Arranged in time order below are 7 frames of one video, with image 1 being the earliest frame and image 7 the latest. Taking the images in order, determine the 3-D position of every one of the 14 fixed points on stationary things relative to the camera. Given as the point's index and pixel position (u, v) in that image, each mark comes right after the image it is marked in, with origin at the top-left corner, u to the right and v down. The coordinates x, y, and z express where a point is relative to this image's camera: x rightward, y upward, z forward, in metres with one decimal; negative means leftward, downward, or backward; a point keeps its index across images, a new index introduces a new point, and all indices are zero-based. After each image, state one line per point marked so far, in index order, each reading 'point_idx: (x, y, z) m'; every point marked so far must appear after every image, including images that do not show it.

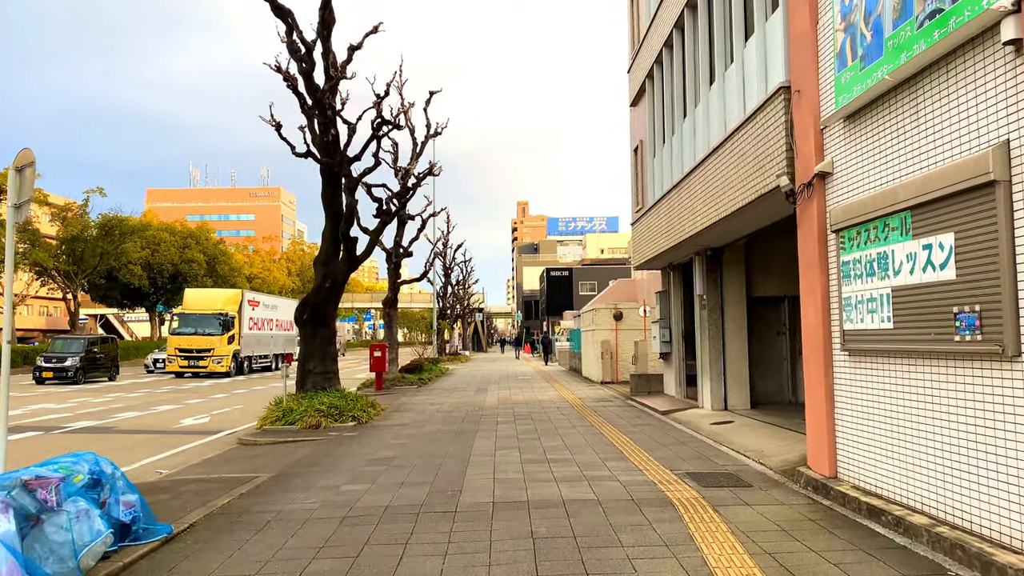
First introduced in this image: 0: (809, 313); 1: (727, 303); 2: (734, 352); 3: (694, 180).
0: (+2.8, -0.2, +7.4) m
1: (+3.7, -0.3, +13.6) m
2: (+3.8, -1.1, +13.5) m
3: (+2.7, +1.6, +11.9) m
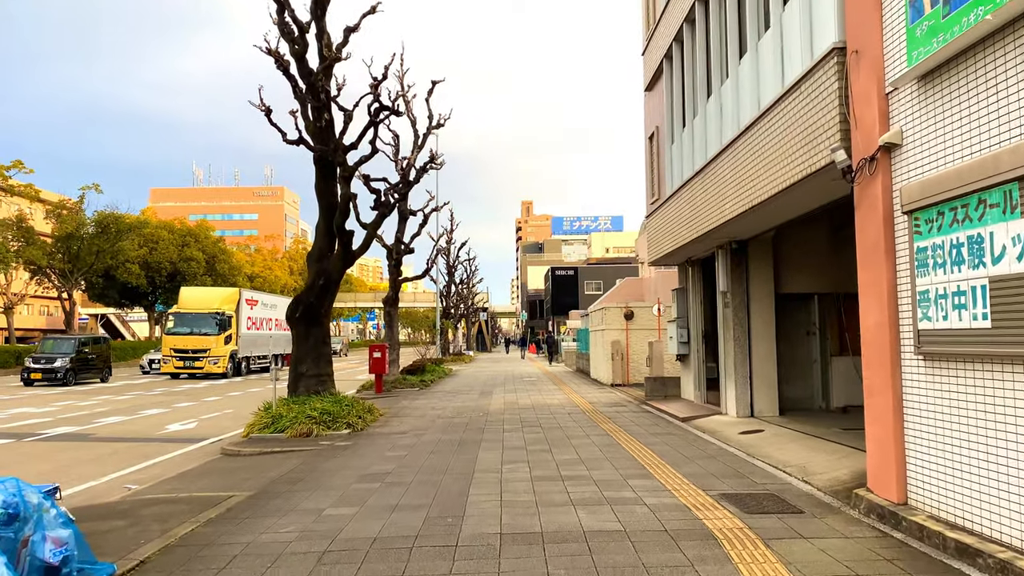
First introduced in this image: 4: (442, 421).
0: (+2.8, -0.2, +6.3) m
1: (+3.8, -0.2, +12.5) m
2: (+3.9, -1.0, +12.4) m
3: (+2.8, +1.7, +10.8) m
4: (-1.3, -2.4, +14.3) m
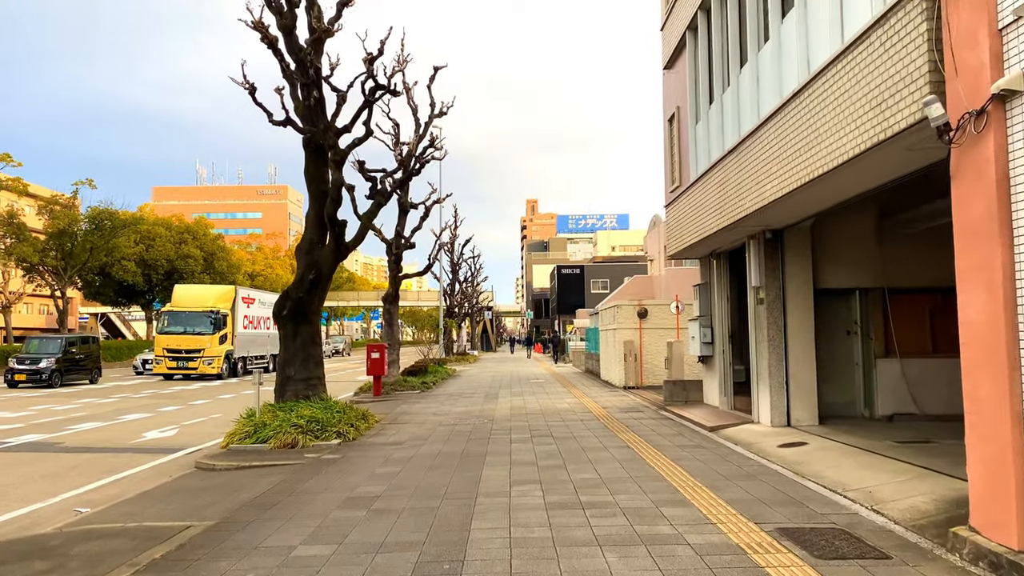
0: (+2.9, -0.1, +5.0) m
1: (+3.9, -0.1, +11.2) m
2: (+4.0, -0.9, +11.1) m
3: (+2.9, +1.8, +9.5) m
4: (-1.1, -2.3, +13.0) m
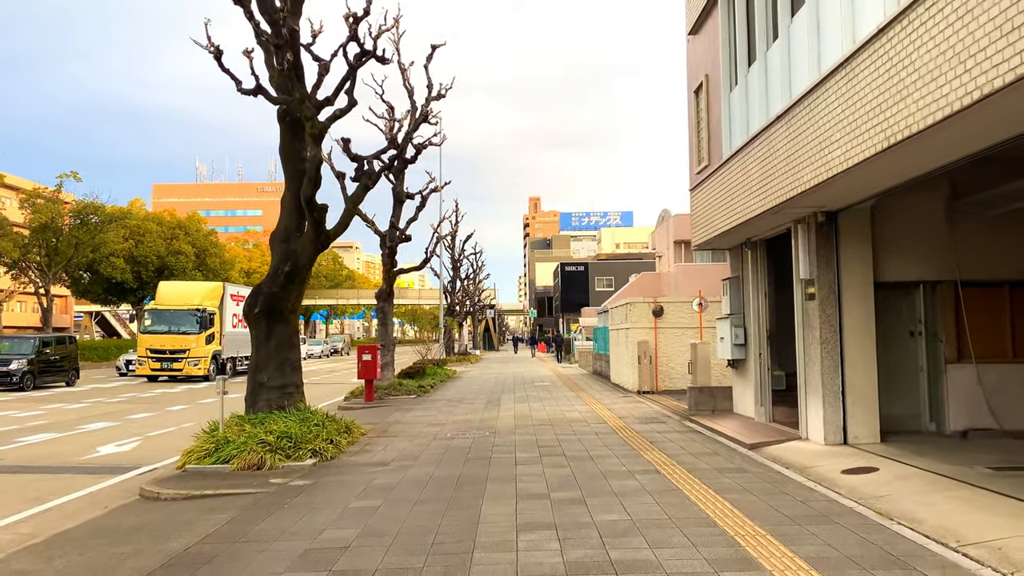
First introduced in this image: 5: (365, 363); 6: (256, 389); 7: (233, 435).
0: (+3.0, 0.0, +3.3) m
1: (+4.0, 0.0, +9.4) m
2: (+4.1, -0.9, +9.4) m
3: (+3.0, +1.8, +7.8) m
4: (-1.1, -2.2, +11.3) m
5: (-3.4, -1.7, +18.4) m
6: (-3.8, -1.5, +11.8) m
7: (-3.6, -1.9, +10.2) m
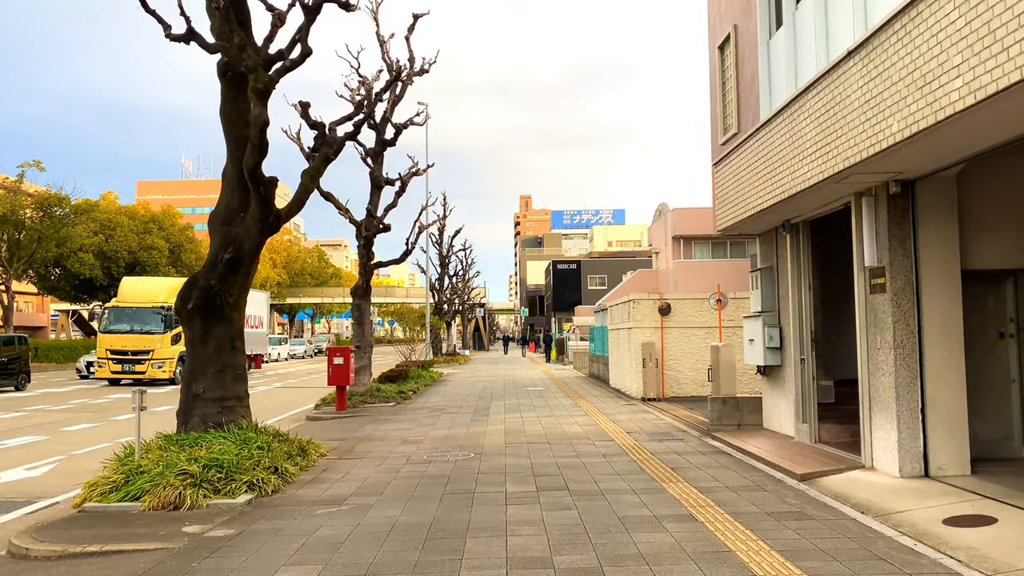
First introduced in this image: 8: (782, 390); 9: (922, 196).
0: (+2.9, +0.1, +1.2) m
1: (+3.9, +0.1, +7.4) m
2: (+4.0, -0.8, +7.4) m
3: (+2.9, +1.9, +5.8) m
4: (-1.2, -2.1, +9.2) m
5: (-3.6, -1.6, +16.3) m
6: (-3.9, -1.4, +9.6) m
7: (-3.7, -1.8, +8.1) m
8: (+3.5, -1.3, +10.2) m
9: (+3.8, +0.9, +7.5) m
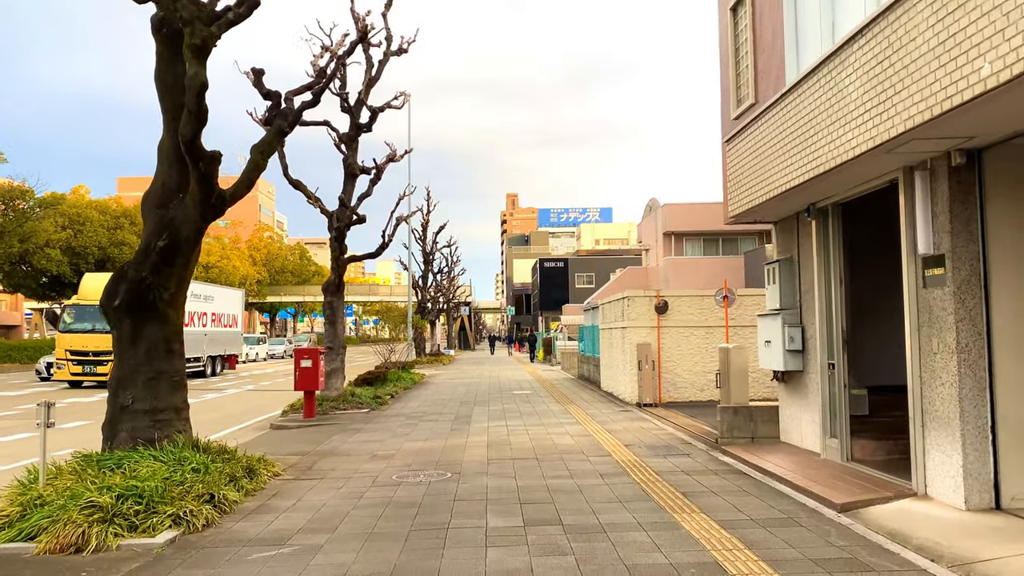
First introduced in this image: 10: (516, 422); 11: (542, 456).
0: (+2.9, +0.1, -0.1) m
1: (+3.7, +0.1, +6.1) m
2: (+3.8, -0.7, +6.1) m
3: (+2.8, +2.0, +4.4) m
4: (-1.4, -2.0, +7.9) m
5: (-3.9, -1.5, +14.9) m
6: (-4.1, -1.3, +8.2) m
7: (-3.8, -1.7, +6.7) m
8: (+3.3, -1.2, +8.9) m
9: (+3.7, +0.9, +6.2) m
10: (+0.1, -2.3, +13.5) m
11: (+0.4, -2.1, +9.8) m
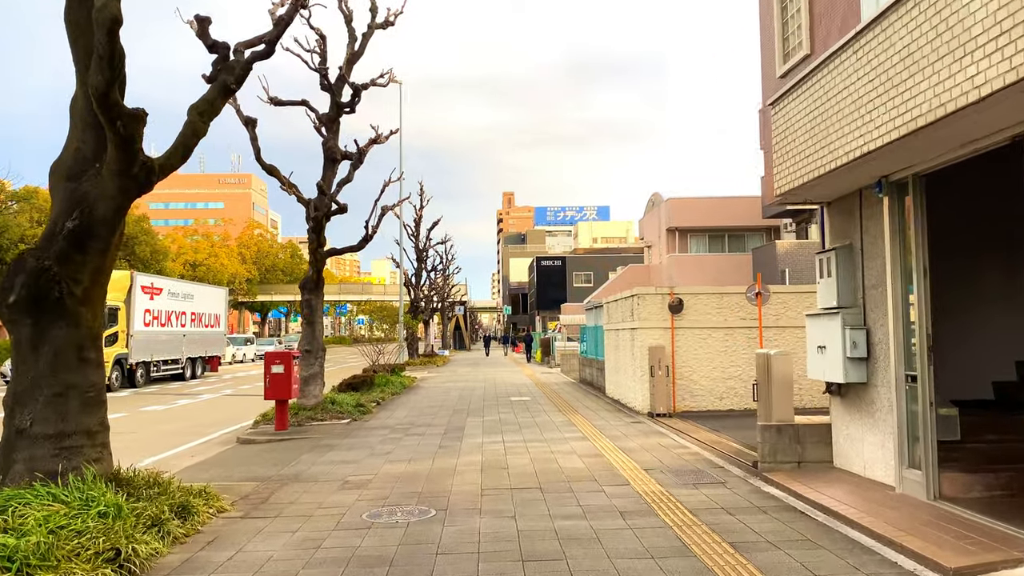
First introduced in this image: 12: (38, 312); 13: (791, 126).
0: (+2.9, +0.2, -1.8) m
1: (+3.7, +0.2, +4.4) m
2: (+3.8, -0.6, +4.4) m
3: (+2.8, +2.1, +2.8) m
4: (-1.4, -2.0, +6.2) m
5: (-3.9, -1.5, +13.2) m
6: (-4.1, -1.2, +6.5) m
7: (-3.8, -1.6, +4.9) m
8: (+3.3, -1.2, +7.3) m
9: (+3.7, +1.0, +4.5) m
10: (0.0, -2.2, +11.8) m
11: (+0.3, -2.0, +8.1) m
12: (-3.9, -0.2, +6.7) m
13: (+2.6, +1.5, +7.7) m
